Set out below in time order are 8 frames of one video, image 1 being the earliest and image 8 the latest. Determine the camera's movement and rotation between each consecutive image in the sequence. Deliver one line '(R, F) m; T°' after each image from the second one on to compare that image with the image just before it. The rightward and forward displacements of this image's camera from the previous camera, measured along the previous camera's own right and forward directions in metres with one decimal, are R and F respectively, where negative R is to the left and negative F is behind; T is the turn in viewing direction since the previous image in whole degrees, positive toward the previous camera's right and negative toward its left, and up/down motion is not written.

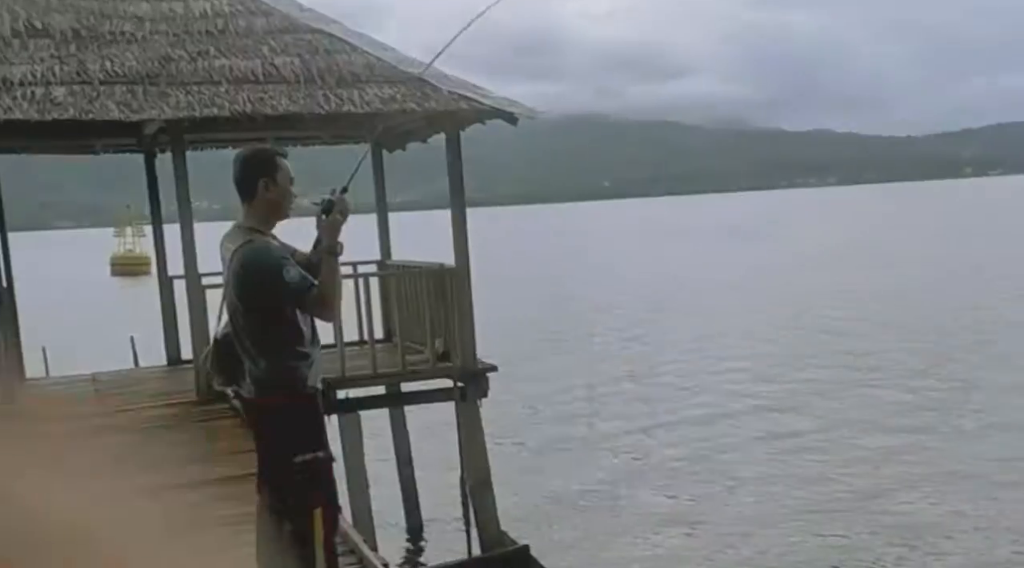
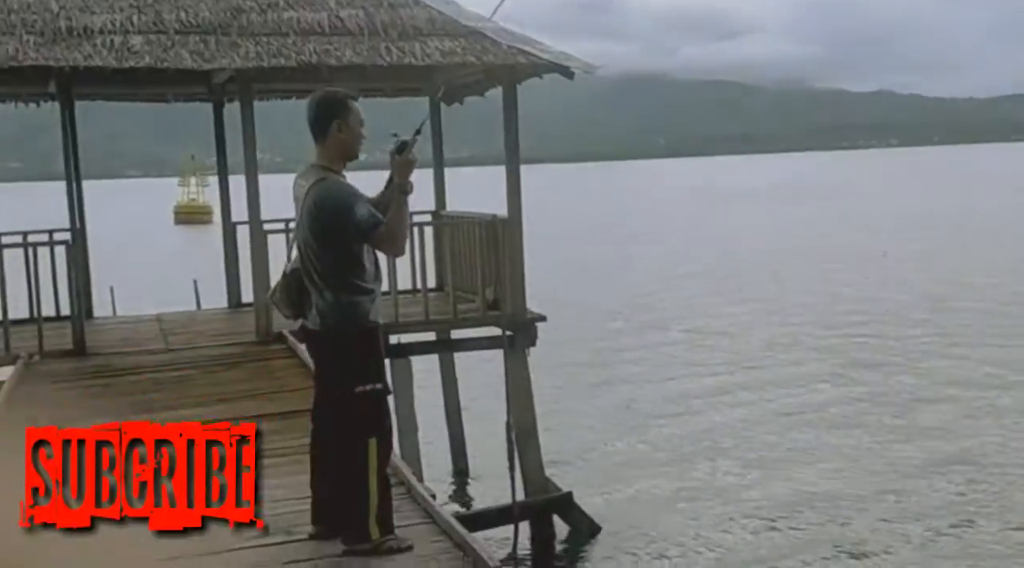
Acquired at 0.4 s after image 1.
(0.0, -0.4) m; -2°
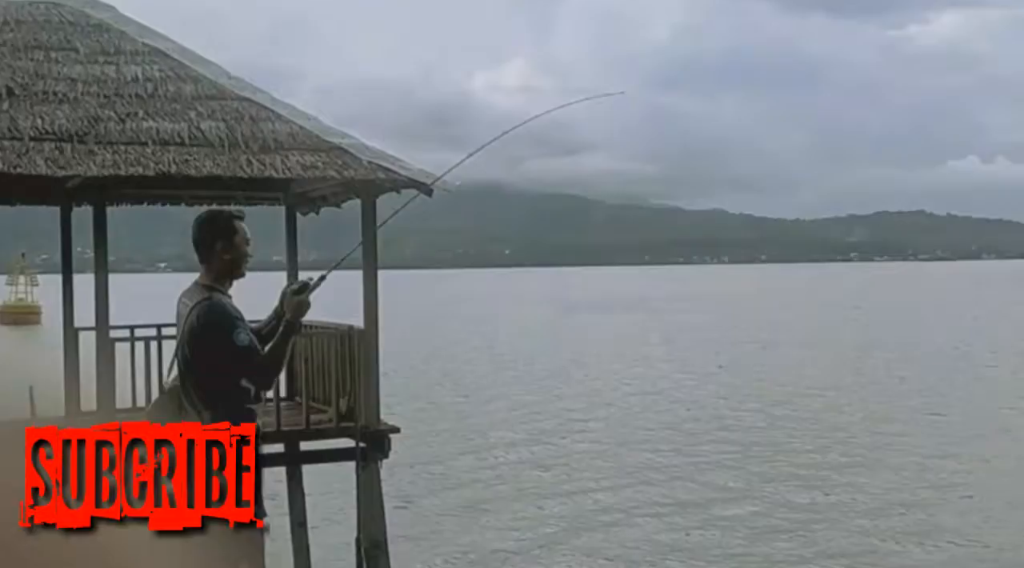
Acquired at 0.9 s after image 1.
(+2.0, 0.0) m; -2°
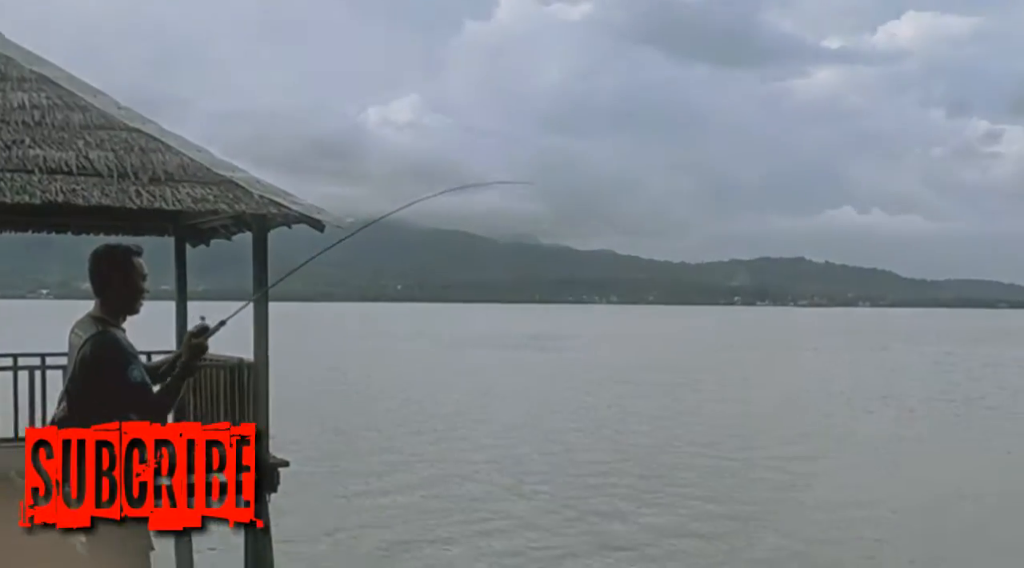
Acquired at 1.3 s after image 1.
(0.0, -0.2) m; +5°
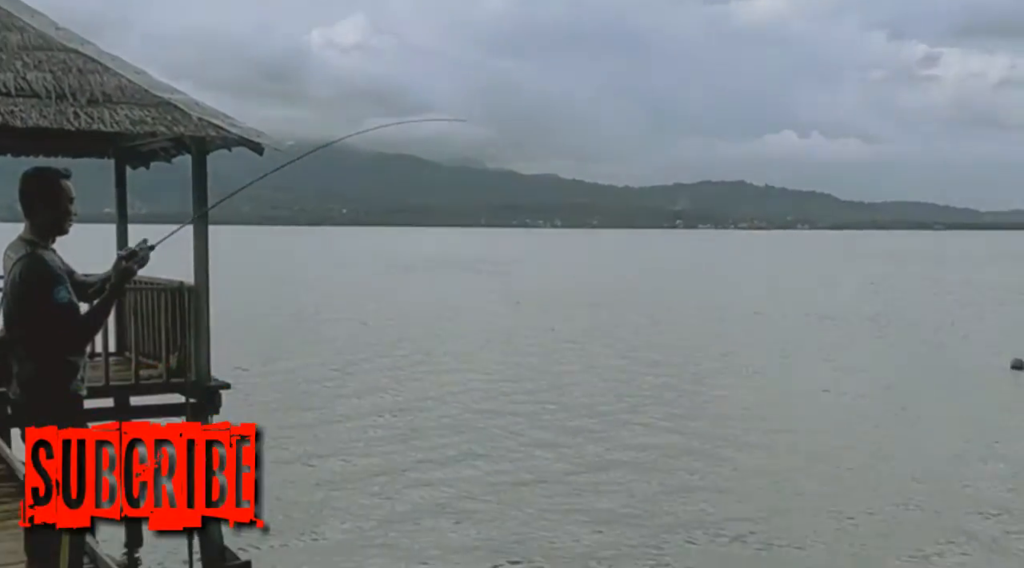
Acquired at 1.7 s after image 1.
(+0.2, -0.2) m; +2°
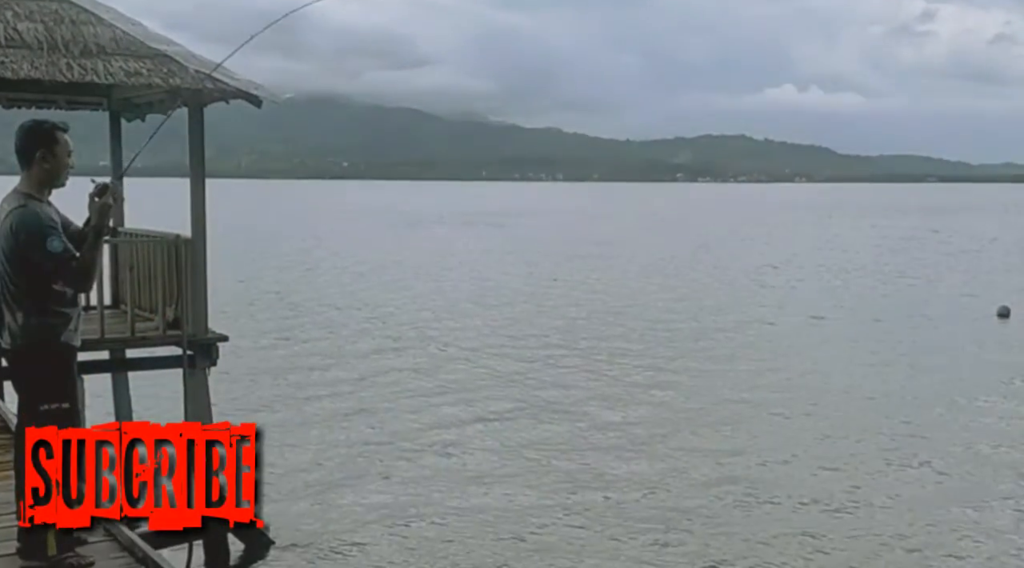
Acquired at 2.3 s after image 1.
(0.0, +0.2) m; 0°
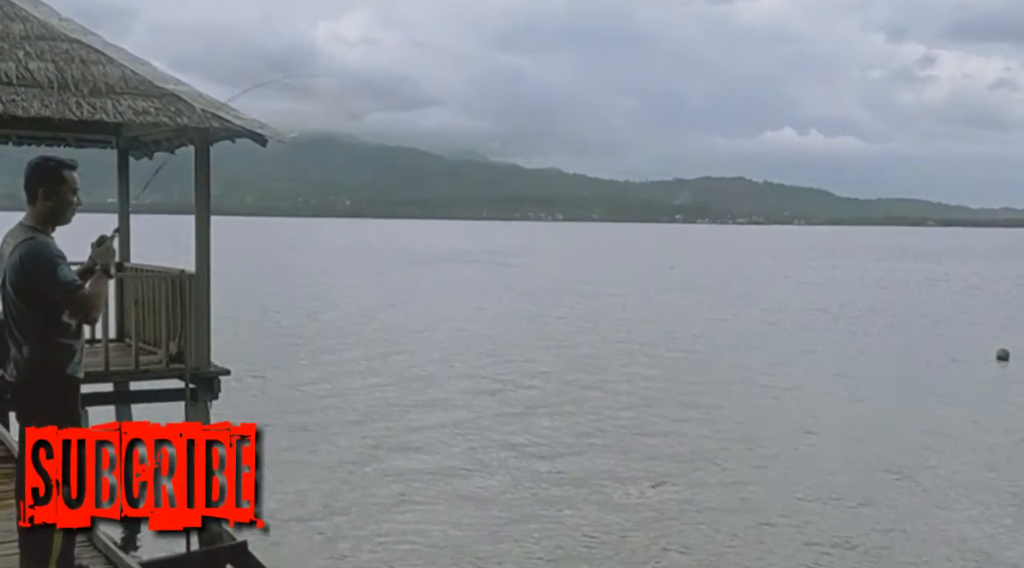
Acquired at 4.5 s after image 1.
(0.0, -0.2) m; 0°
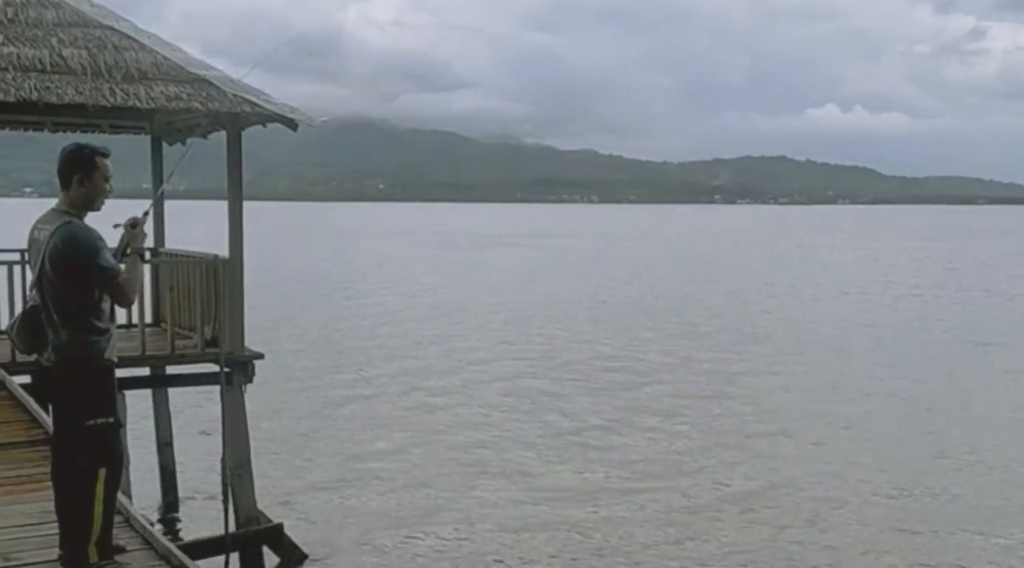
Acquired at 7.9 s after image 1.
(+0.1, 0.0) m; -2°
